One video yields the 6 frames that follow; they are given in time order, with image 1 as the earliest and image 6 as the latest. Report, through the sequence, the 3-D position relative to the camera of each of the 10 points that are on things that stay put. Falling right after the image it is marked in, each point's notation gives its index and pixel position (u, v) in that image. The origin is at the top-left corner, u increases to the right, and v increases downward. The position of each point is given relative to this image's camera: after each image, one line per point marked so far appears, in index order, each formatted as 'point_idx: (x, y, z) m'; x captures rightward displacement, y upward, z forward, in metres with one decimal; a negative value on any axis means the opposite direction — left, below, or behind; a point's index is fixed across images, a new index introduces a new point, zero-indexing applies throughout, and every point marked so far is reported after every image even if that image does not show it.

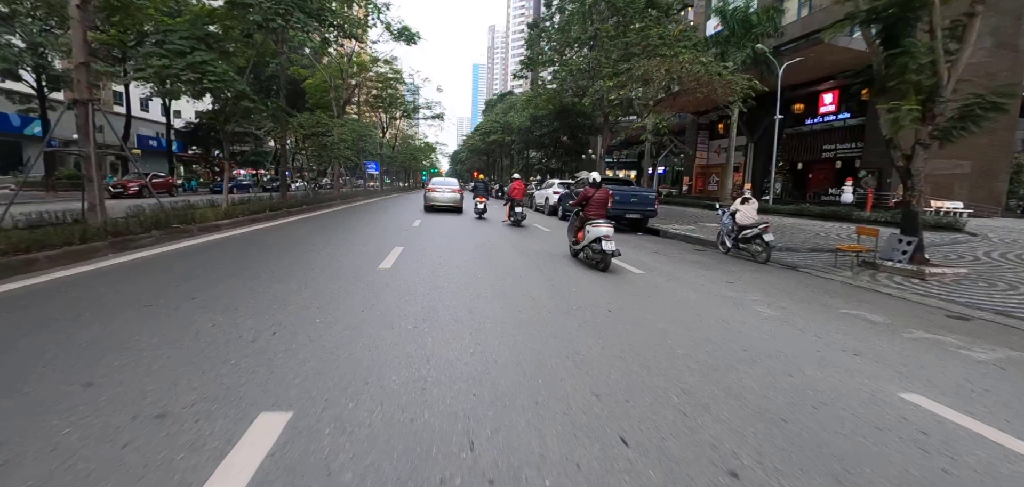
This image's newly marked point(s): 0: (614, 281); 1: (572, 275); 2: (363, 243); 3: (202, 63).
0: (+1.7, -0.5, +7.4) m
1: (+1.1, -0.4, +8.2) m
2: (-4.1, +0.1, +12.0) m
3: (-8.4, +4.9, +11.6) m
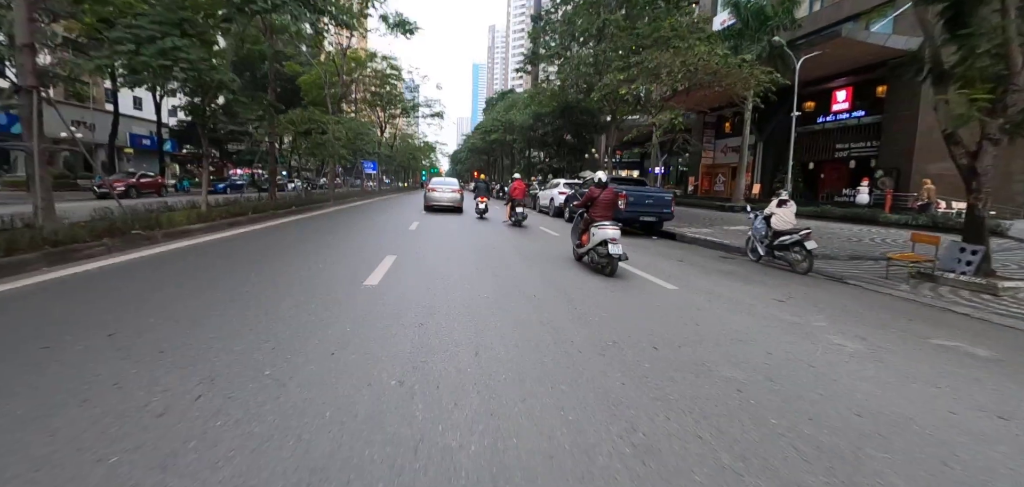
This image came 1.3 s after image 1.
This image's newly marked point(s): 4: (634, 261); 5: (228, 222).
0: (+1.9, -0.7, +6.3) m
1: (+1.3, -0.6, +7.0) m
2: (-3.9, 0.0, +10.8) m
3: (-8.3, +4.8, +10.5) m
4: (+2.8, -0.3, +10.7) m
5: (-7.3, +0.6, +11.1) m
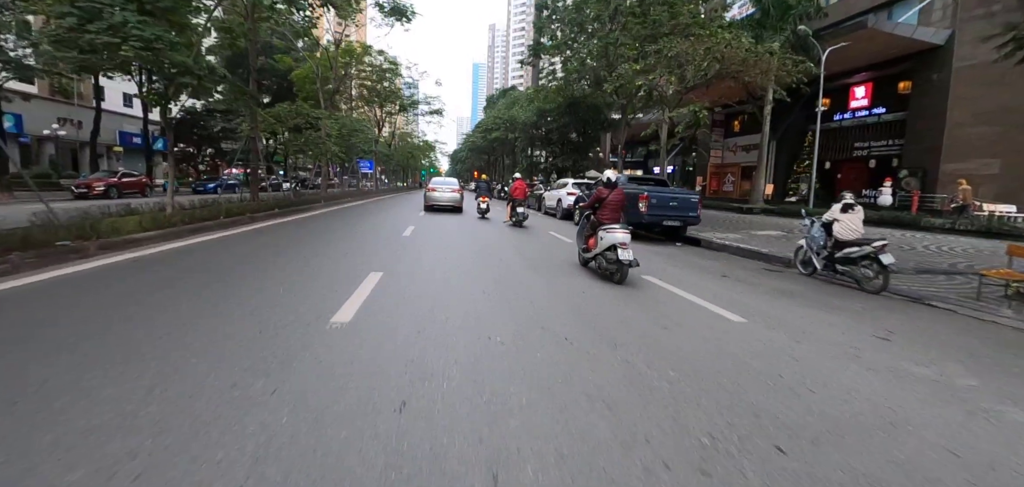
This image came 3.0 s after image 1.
0: (+2.1, -0.9, +4.8) m
1: (+1.5, -0.8, +5.6) m
2: (-3.7, -0.2, +9.4) m
3: (-8.1, +4.6, +9.0) m
4: (+3.0, -0.5, +9.3) m
5: (-7.1, +0.4, +9.6) m
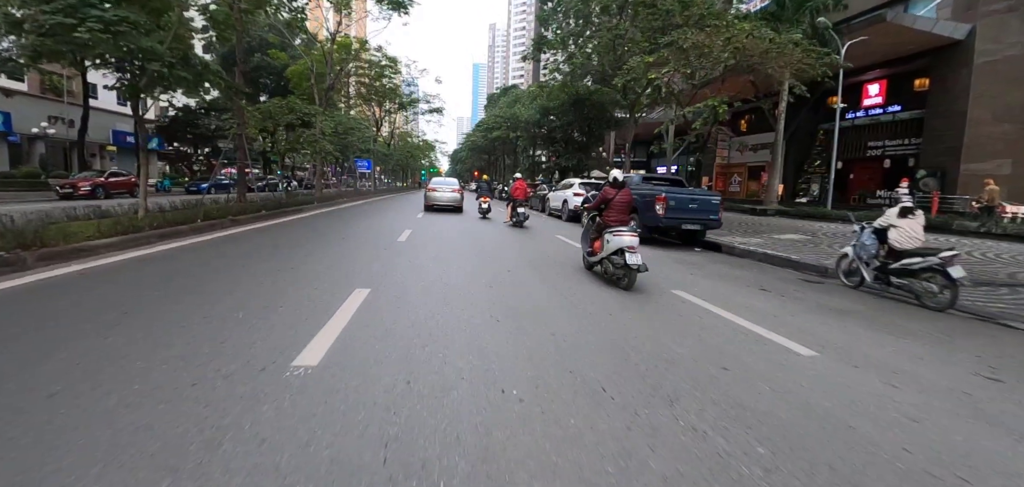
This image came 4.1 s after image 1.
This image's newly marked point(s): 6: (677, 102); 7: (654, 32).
0: (+2.2, -1.0, +3.9) m
1: (+1.6, -0.9, +4.6) m
2: (-3.6, -0.4, +8.4) m
3: (-7.9, +4.4, +8.1) m
4: (+3.1, -0.6, +8.3) m
5: (-7.0, +0.2, +8.7) m
6: (+7.1, +6.1, +18.7) m
7: (+5.6, +8.4, +17.2) m
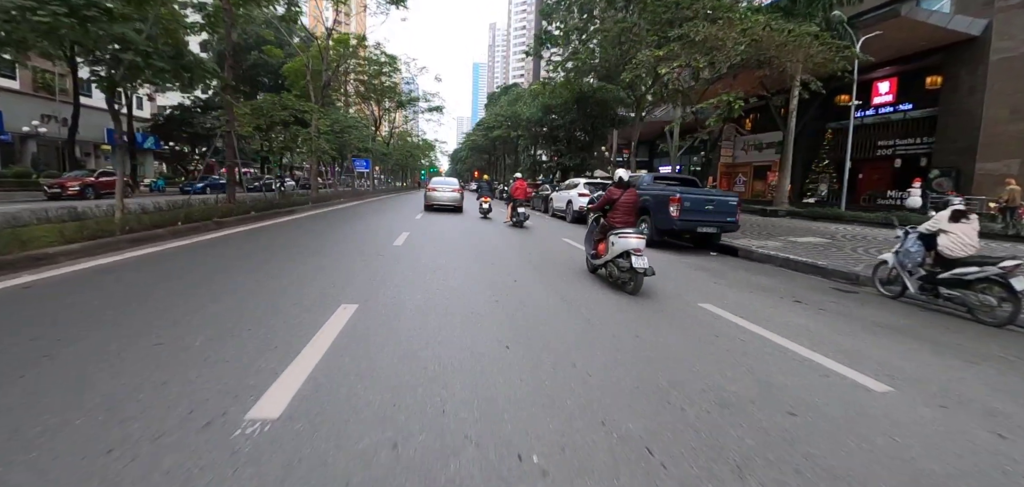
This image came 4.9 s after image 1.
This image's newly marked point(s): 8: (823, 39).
0: (+2.3, -1.1, +3.2) m
1: (+1.7, -1.0, +3.9) m
2: (-3.5, -0.4, +7.7) m
3: (-7.8, +4.4, +7.4) m
4: (+3.2, -0.7, +7.6) m
5: (-6.9, +0.2, +8.0) m
6: (+7.2, +6.0, +18.0) m
7: (+5.7, +8.3, +16.5) m
8: (+10.0, +6.7, +14.2) m
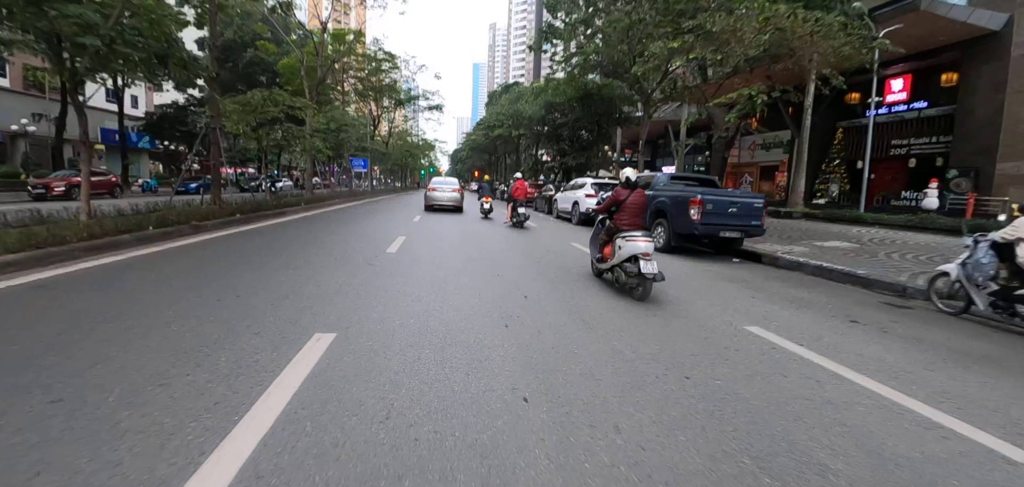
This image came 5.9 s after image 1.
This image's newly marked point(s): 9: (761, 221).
0: (+2.4, -1.2, +2.3) m
1: (+1.8, -1.2, +3.1) m
2: (-3.4, -0.6, +6.9) m
3: (-7.7, +4.2, +6.6) m
4: (+3.4, -0.9, +6.8) m
5: (-6.8, 0.0, +7.2) m
6: (+7.3, +5.9, +17.2) m
7: (+5.9, +8.2, +15.7) m
8: (+10.2, +6.5, +13.3) m
9: (+5.7, +0.5, +9.8) m
